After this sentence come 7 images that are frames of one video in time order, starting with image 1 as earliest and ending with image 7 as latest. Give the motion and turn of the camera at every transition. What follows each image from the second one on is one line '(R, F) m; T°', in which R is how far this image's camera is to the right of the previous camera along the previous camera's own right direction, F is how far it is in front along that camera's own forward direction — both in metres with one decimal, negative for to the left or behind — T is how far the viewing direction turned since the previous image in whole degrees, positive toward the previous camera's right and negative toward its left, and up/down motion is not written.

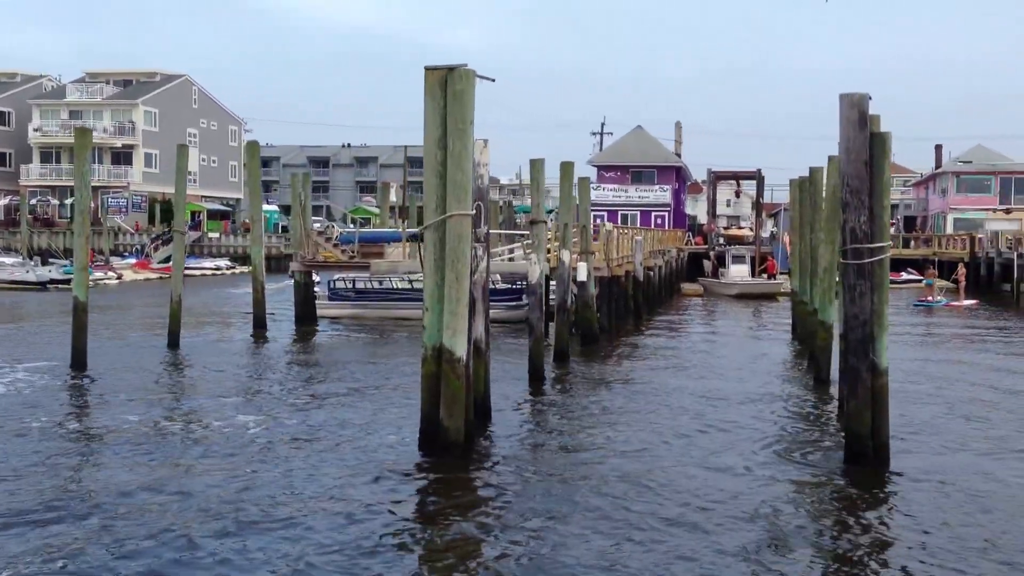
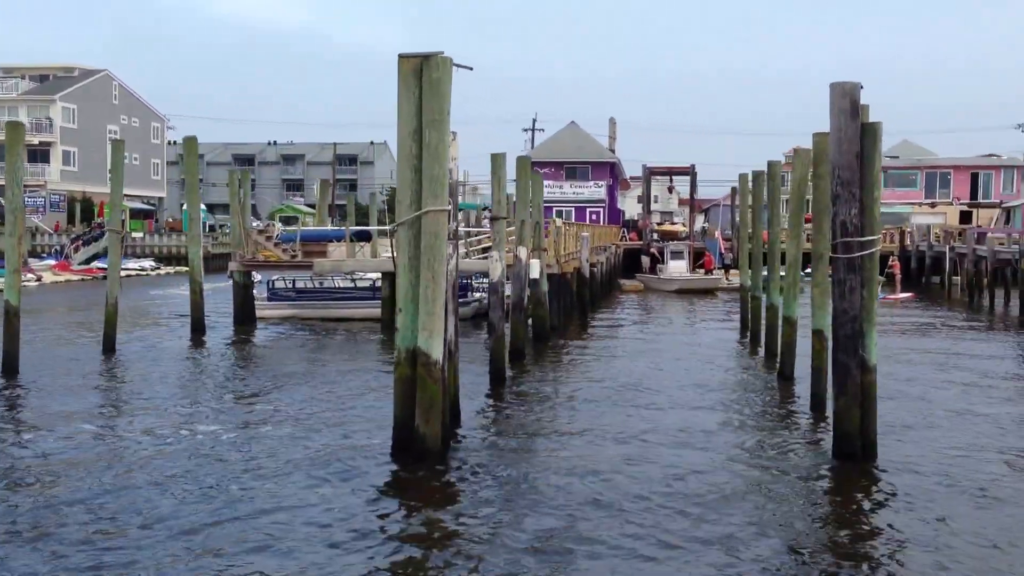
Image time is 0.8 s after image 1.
(-0.4, +0.4) m; +4°
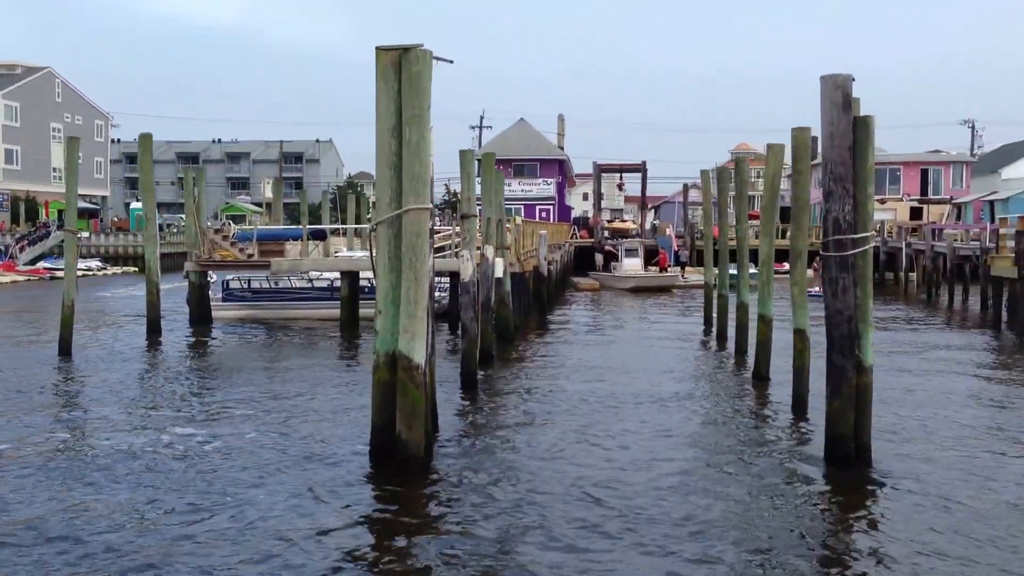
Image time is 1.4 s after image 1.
(-0.3, +0.2) m; +3°
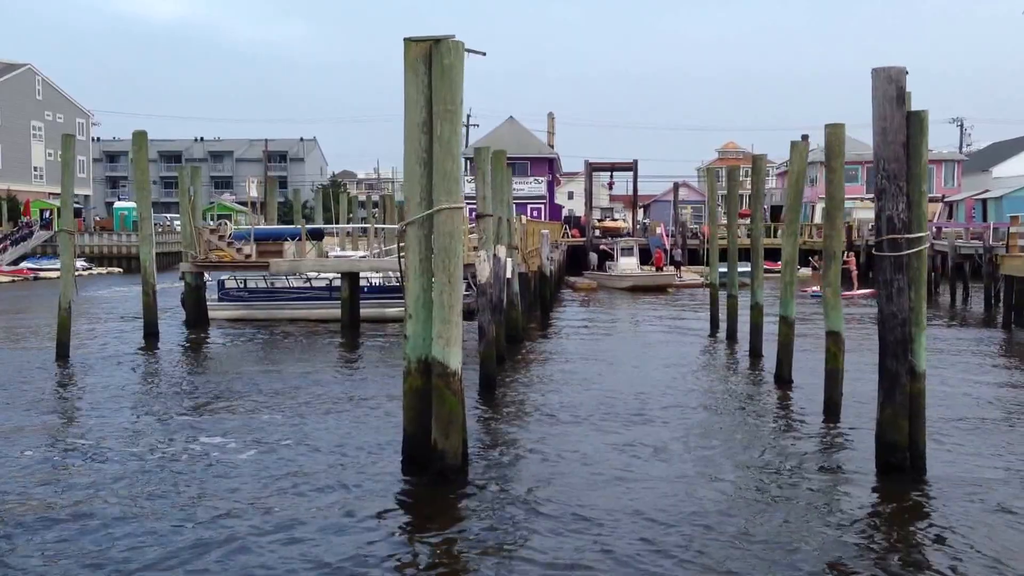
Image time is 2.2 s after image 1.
(-0.4, +0.4) m; +1°
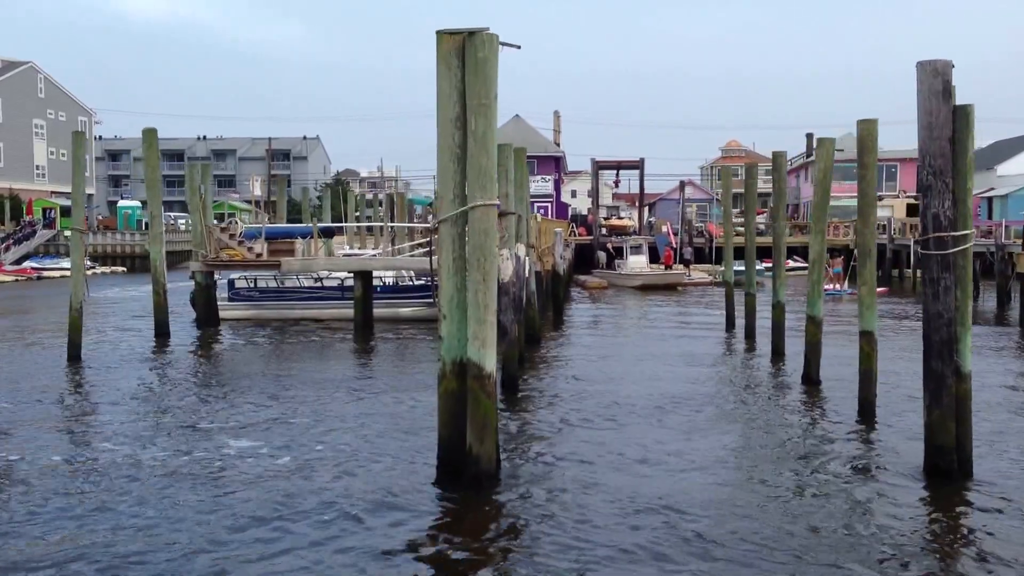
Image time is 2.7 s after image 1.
(-0.3, +0.2) m; 0°
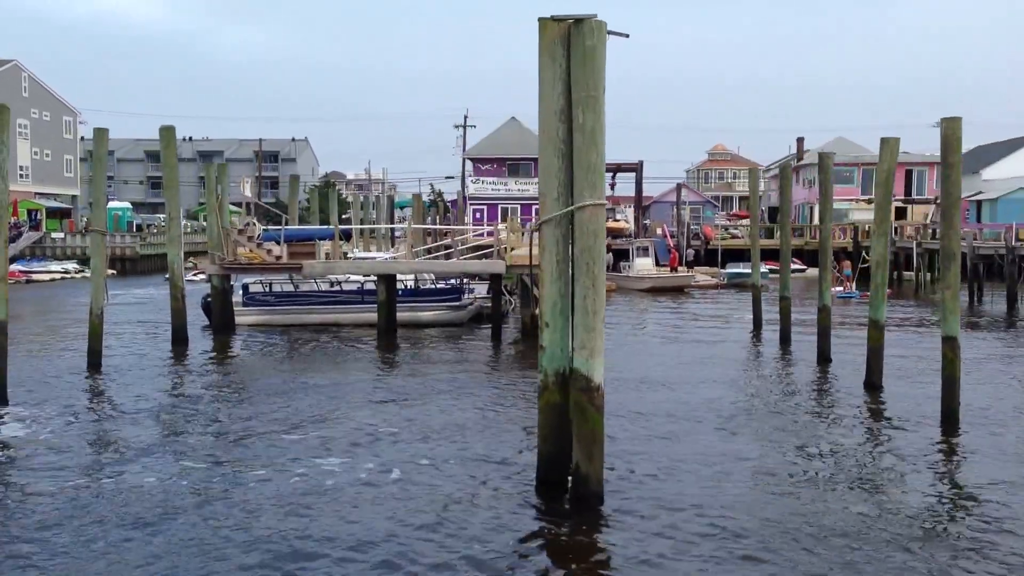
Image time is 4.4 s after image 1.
(-0.9, +0.5) m; +1°
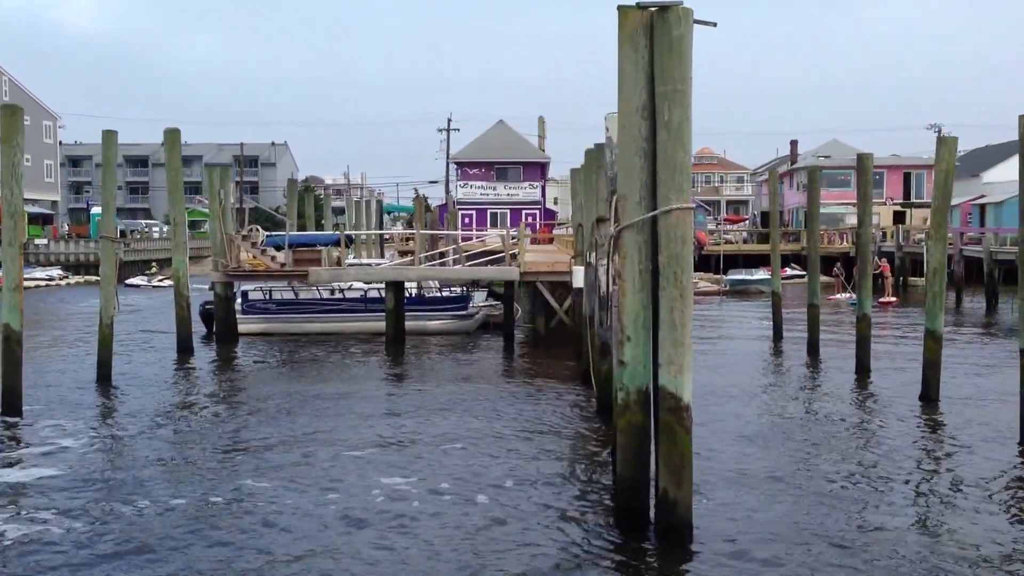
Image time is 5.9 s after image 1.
(-0.6, +0.6) m; +1°
